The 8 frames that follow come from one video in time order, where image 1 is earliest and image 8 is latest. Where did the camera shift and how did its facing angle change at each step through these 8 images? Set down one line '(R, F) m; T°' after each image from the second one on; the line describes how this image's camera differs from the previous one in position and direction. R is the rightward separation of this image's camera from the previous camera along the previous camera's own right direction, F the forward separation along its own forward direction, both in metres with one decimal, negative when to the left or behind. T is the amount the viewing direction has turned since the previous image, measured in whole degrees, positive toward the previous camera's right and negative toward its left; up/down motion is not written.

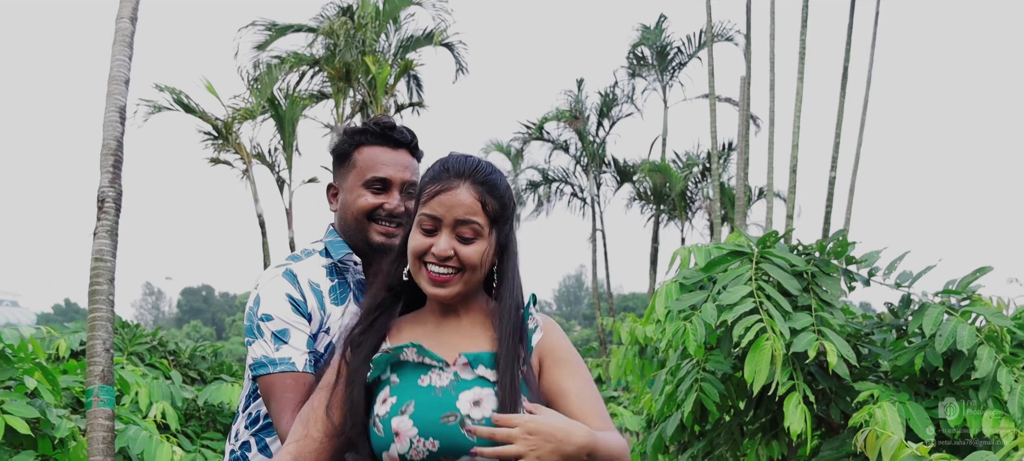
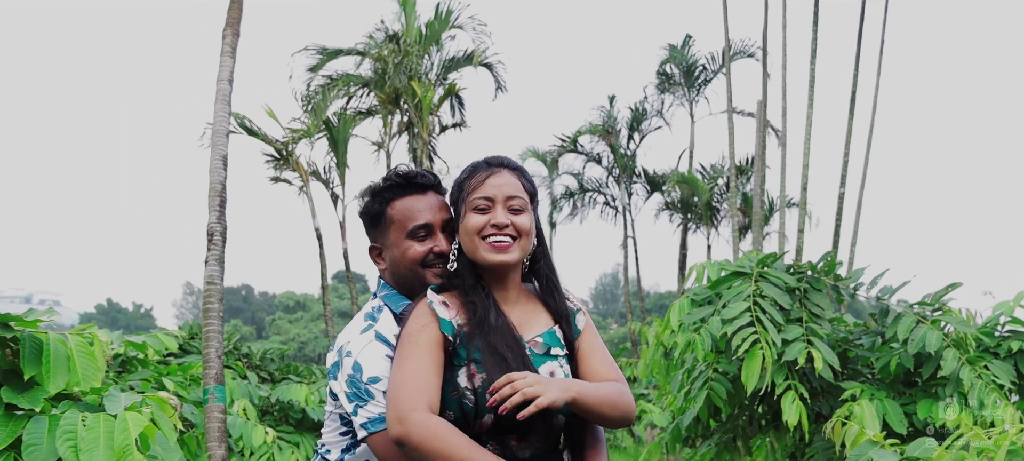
(0.0, -0.7) m; -3°
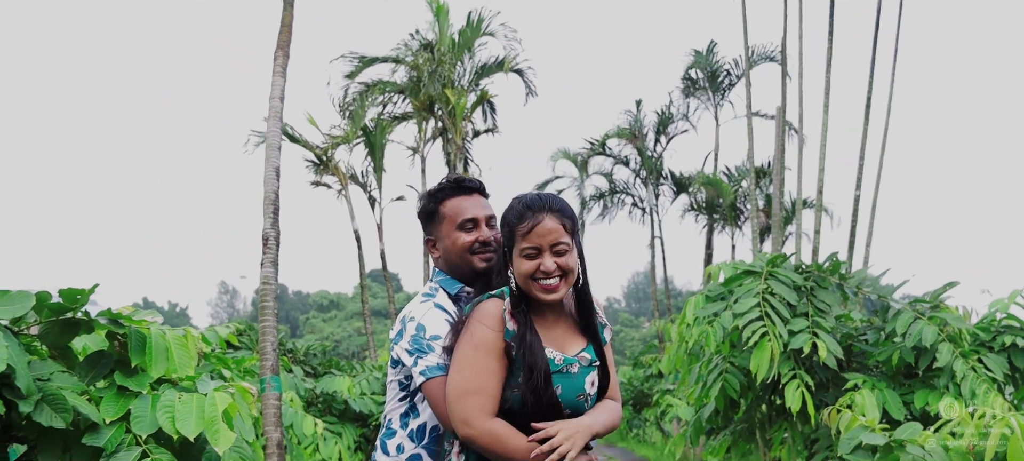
(0.0, -0.4) m; -2°
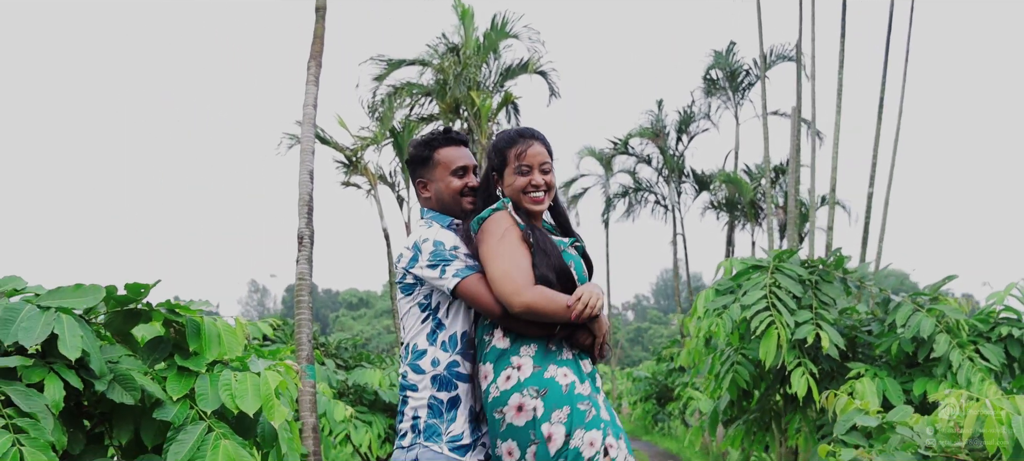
(+0.1, -0.3) m; -2°
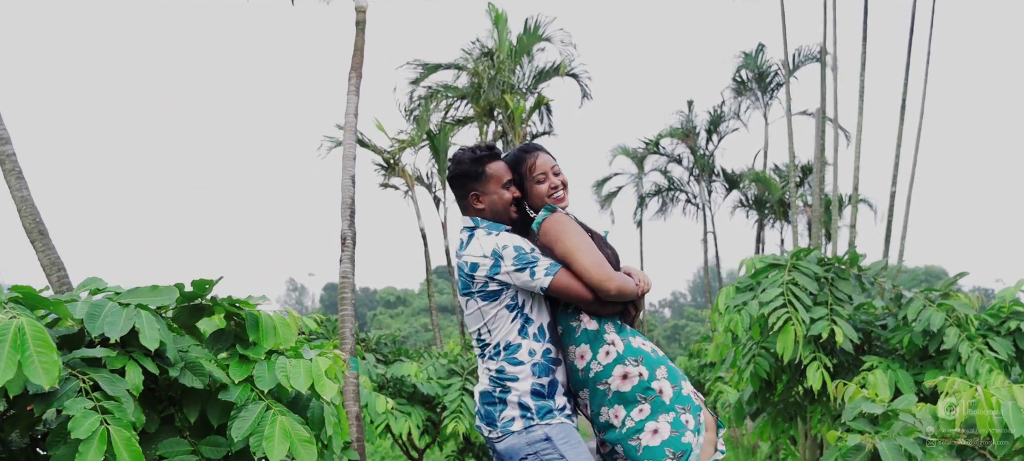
(+0.1, -0.3) m; -3°
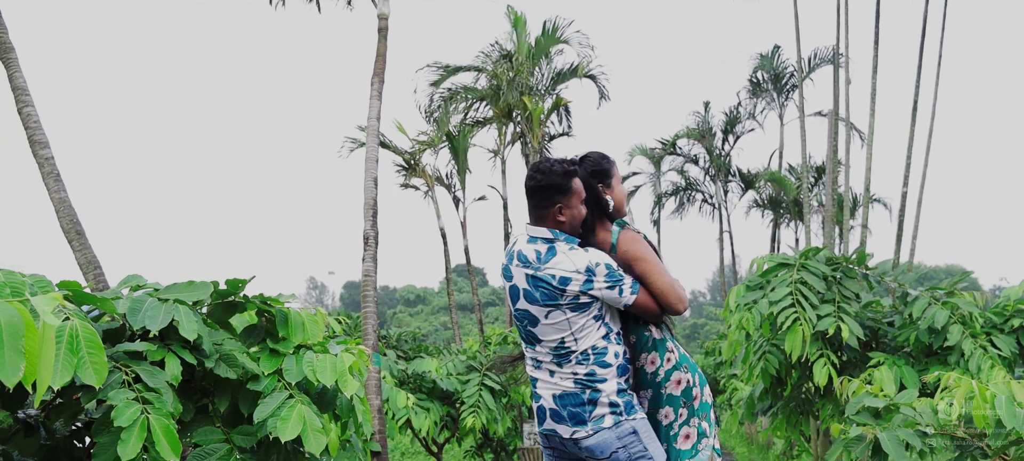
(0.0, -0.2) m; -1°
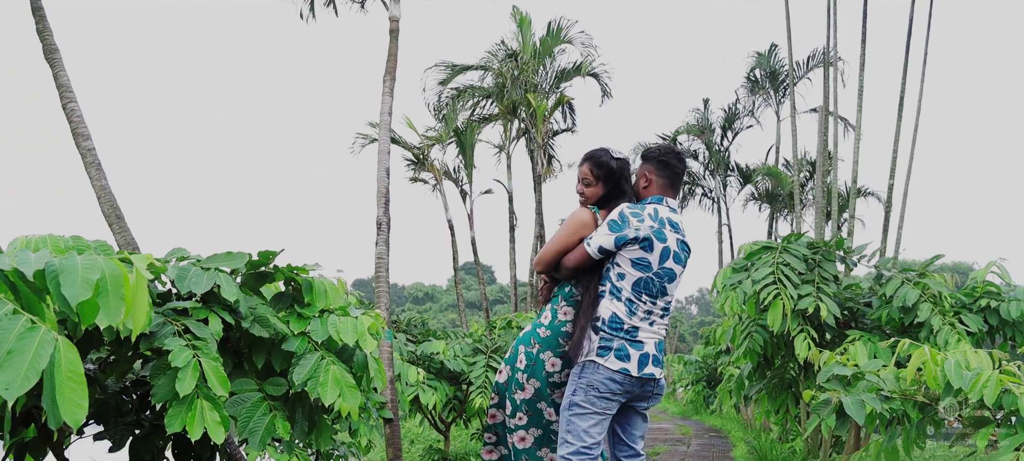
(0.0, -0.4) m; -1°
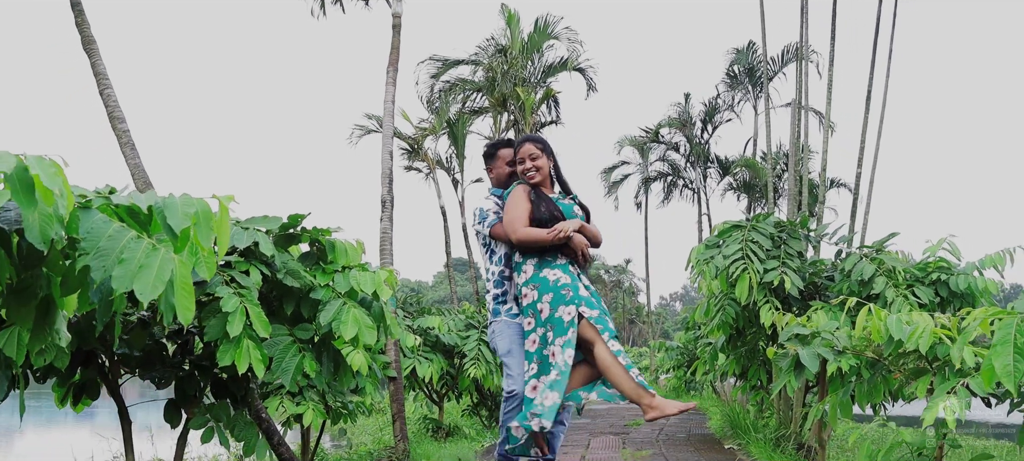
(-0.1, -0.5) m; +1°
